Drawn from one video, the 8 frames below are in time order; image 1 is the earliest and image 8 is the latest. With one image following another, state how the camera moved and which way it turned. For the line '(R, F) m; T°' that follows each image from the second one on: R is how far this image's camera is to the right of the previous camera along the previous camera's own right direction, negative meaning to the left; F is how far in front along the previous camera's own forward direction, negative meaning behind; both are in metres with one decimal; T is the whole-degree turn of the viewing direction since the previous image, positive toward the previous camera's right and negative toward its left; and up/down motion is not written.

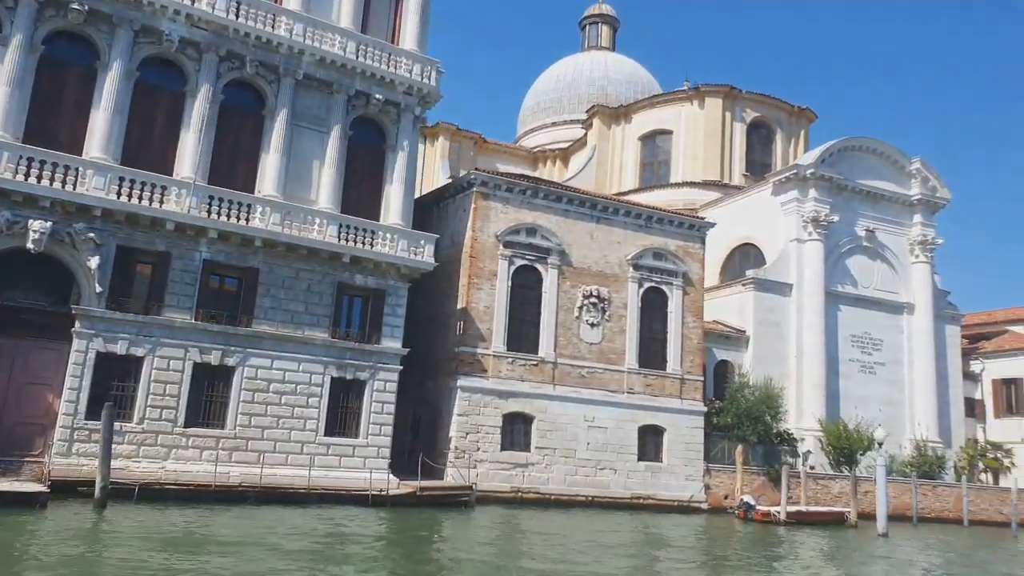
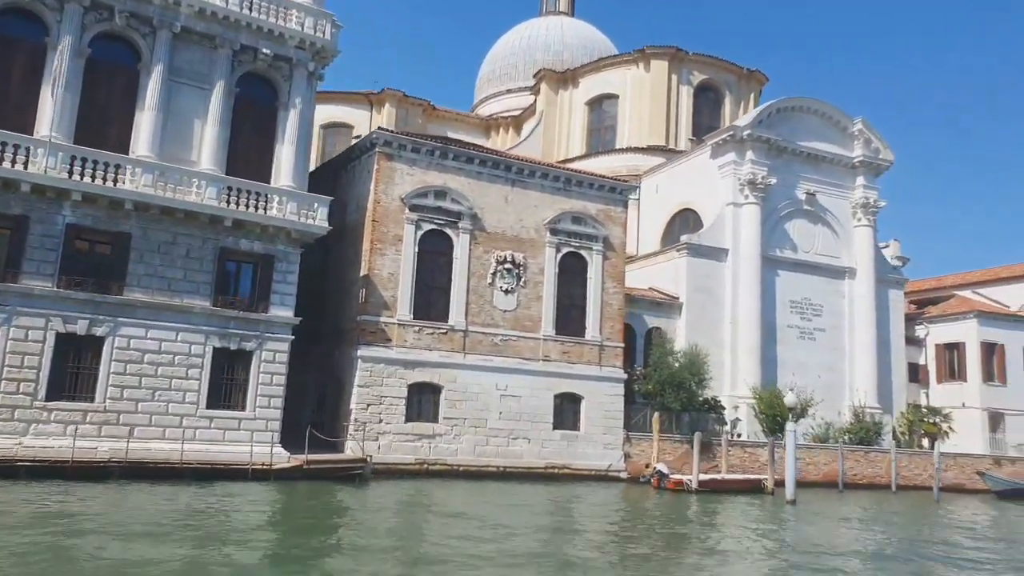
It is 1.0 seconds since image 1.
(+3.4, +1.1) m; +1°
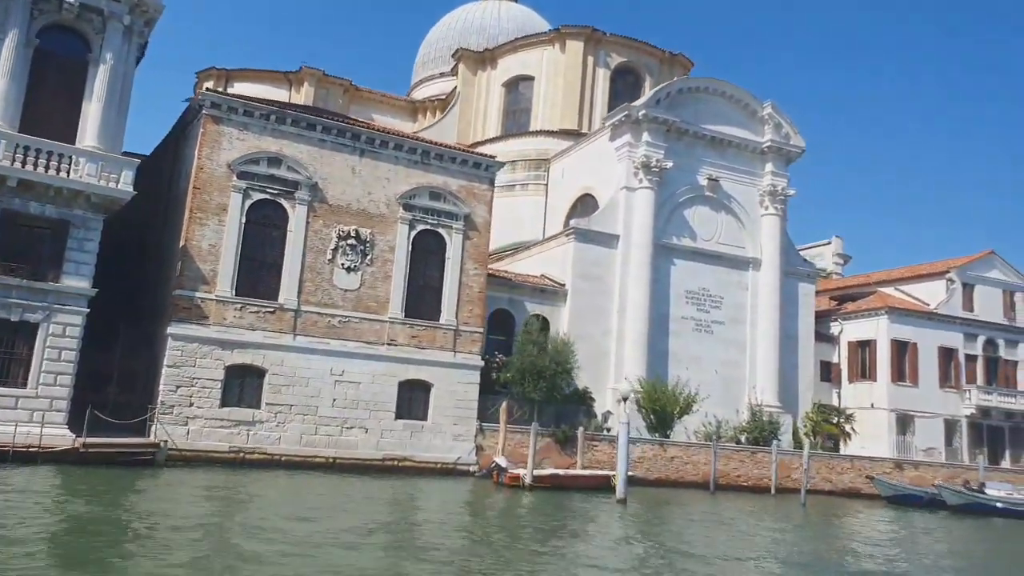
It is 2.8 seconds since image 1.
(+5.8, +1.8) m; 0°
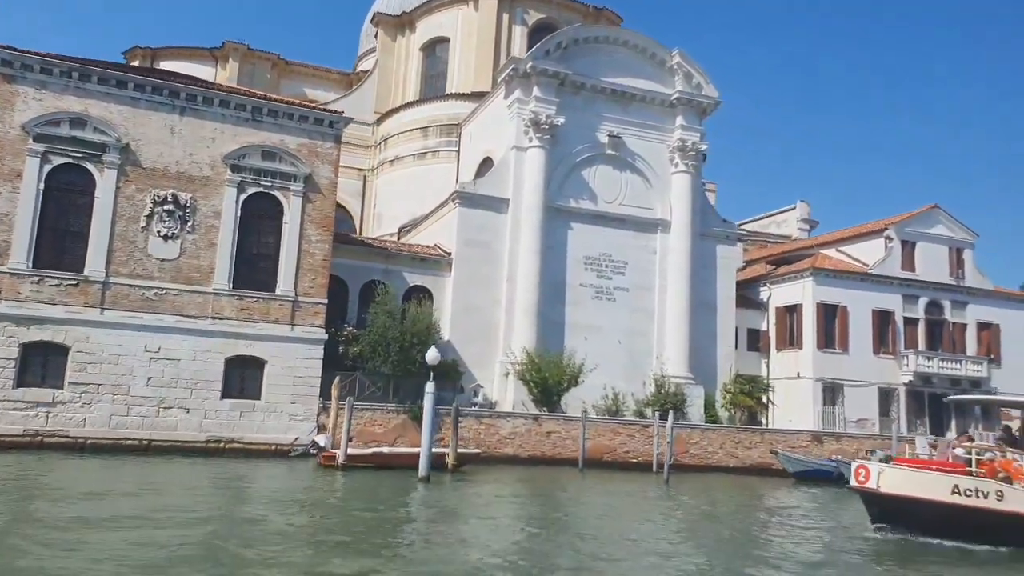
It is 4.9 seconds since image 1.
(+6.7, +2.3) m; -2°
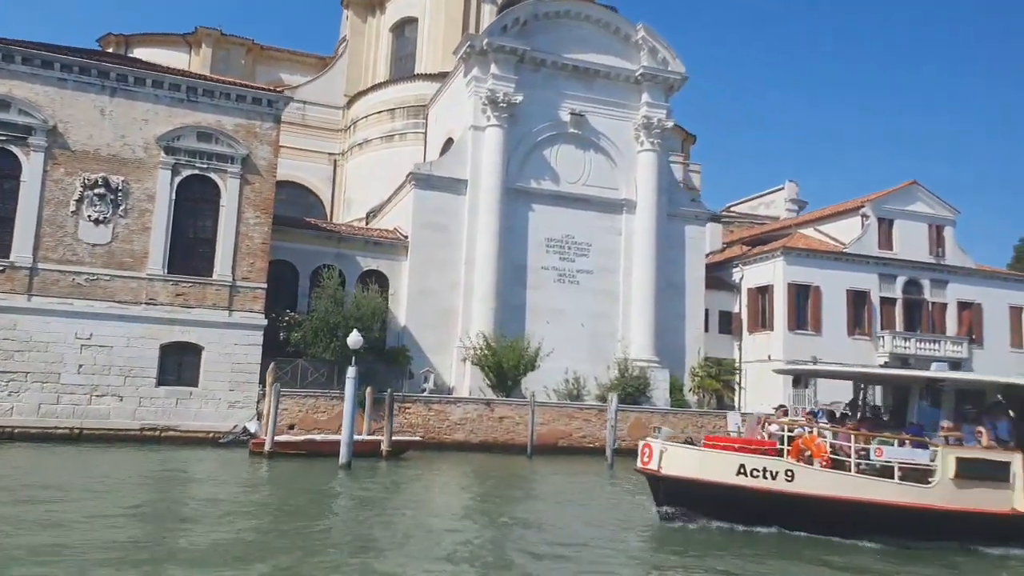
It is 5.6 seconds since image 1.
(+2.4, +0.7) m; -1°
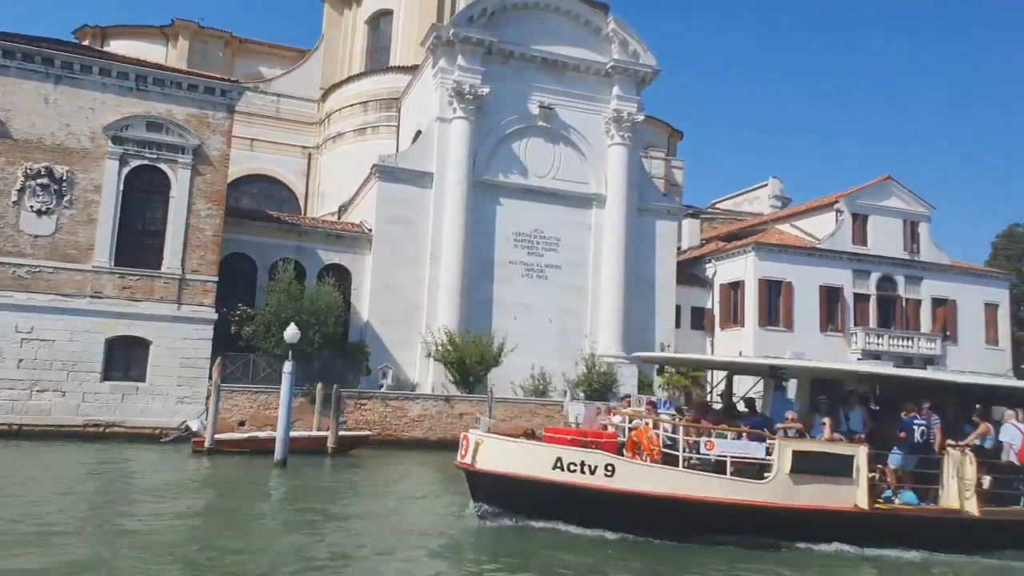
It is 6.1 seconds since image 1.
(+1.5, +0.5) m; 0°
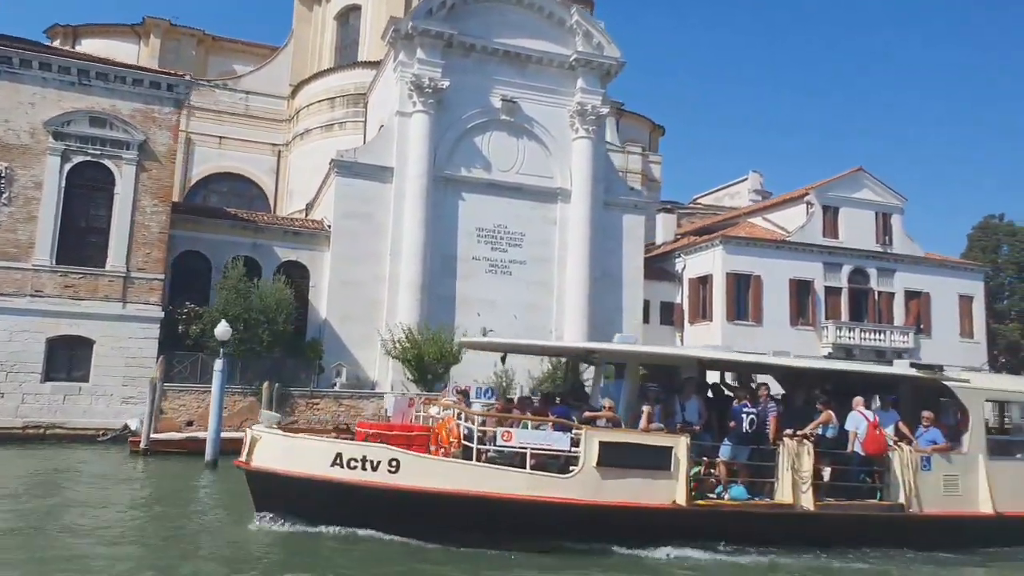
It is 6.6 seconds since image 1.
(+1.6, +0.4) m; 0°
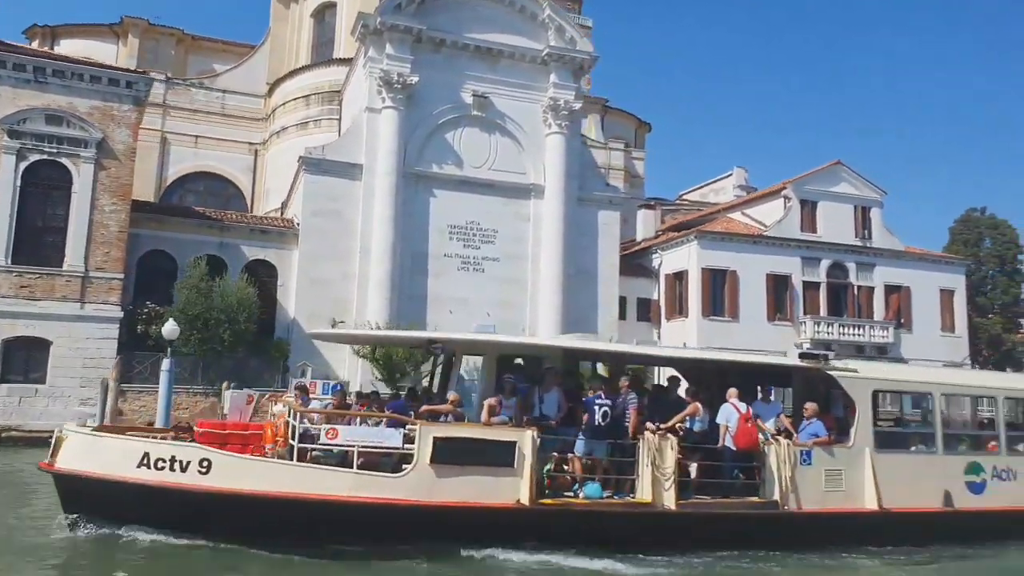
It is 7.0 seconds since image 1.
(+1.2, +0.3) m; 0°
